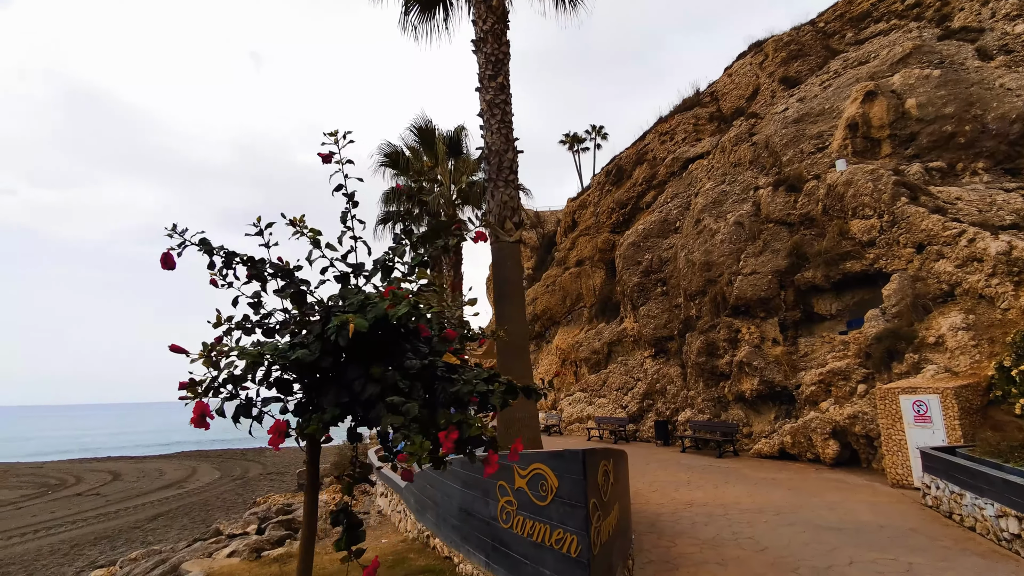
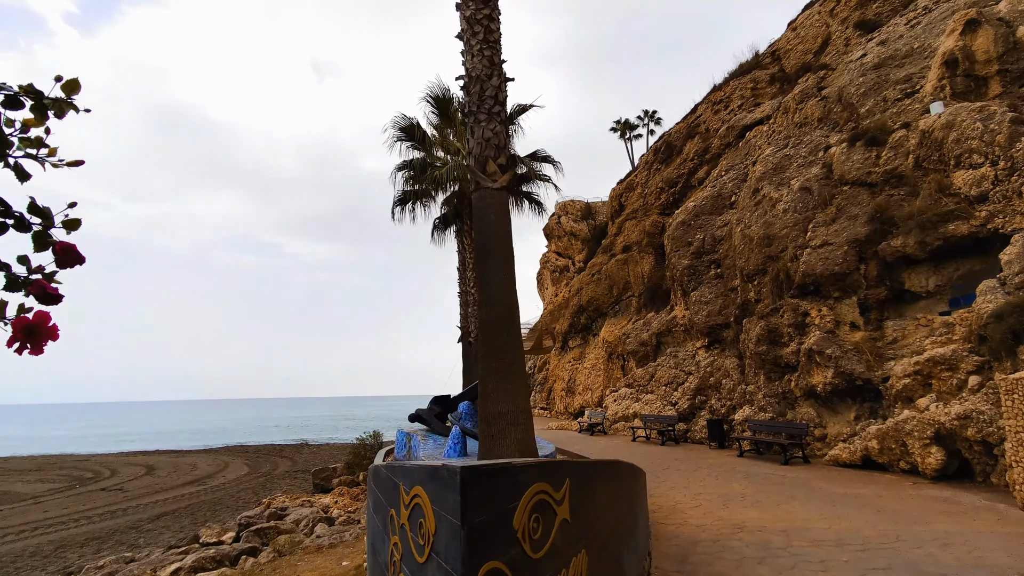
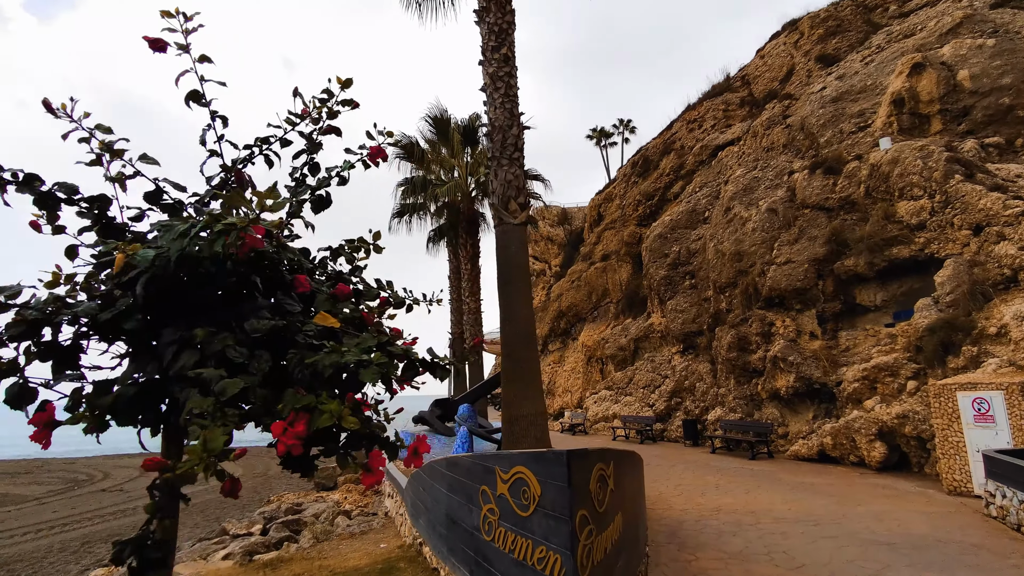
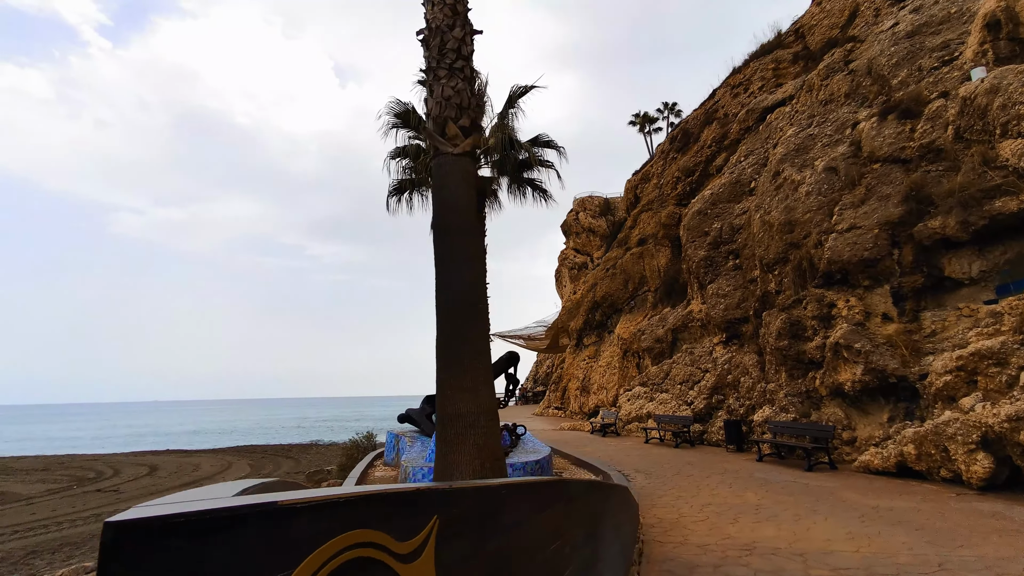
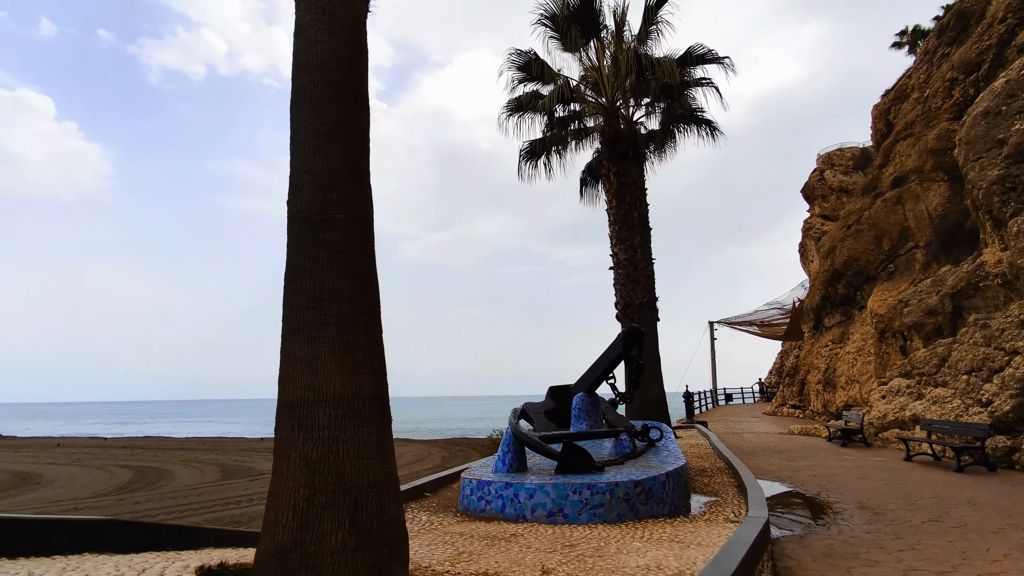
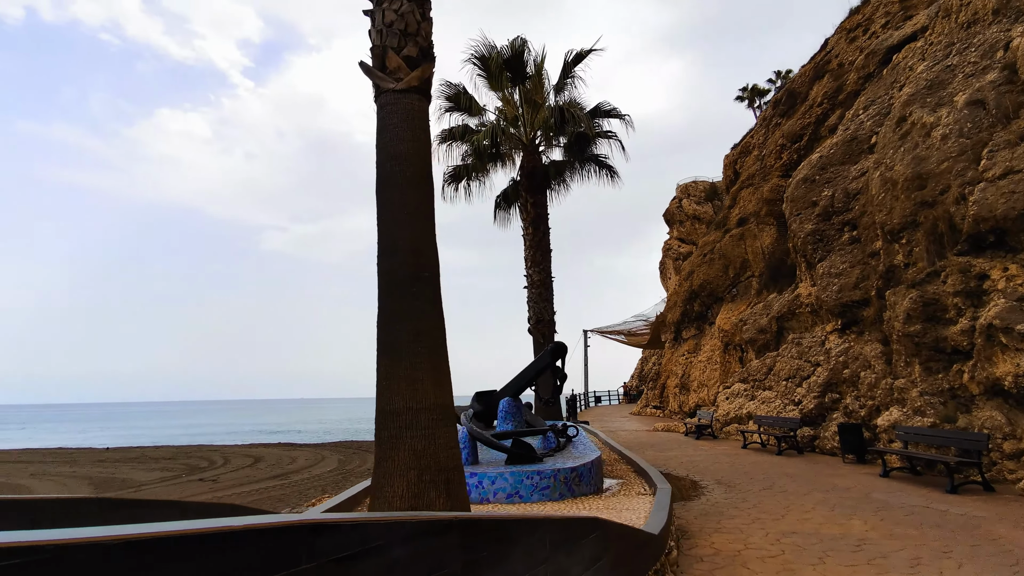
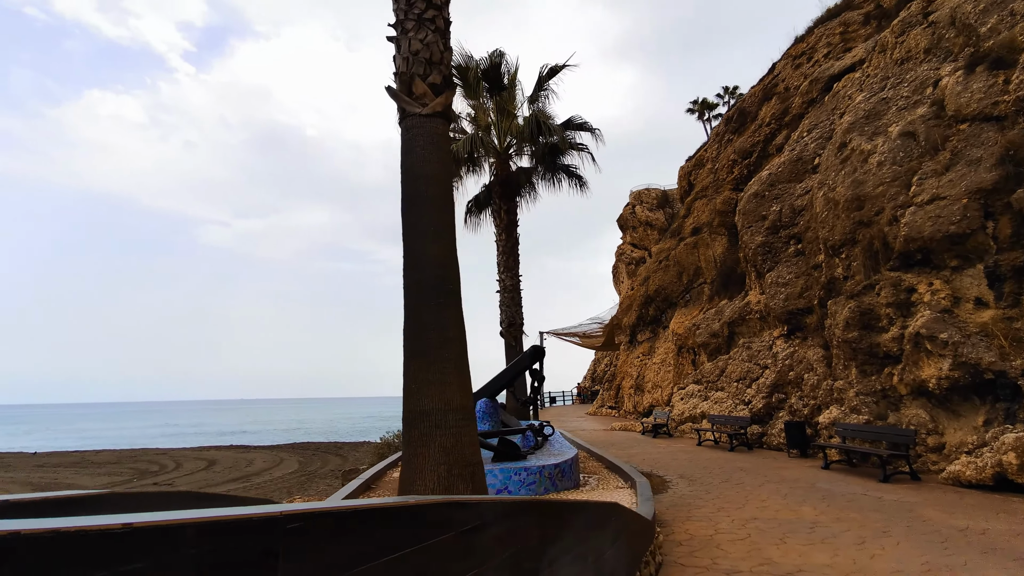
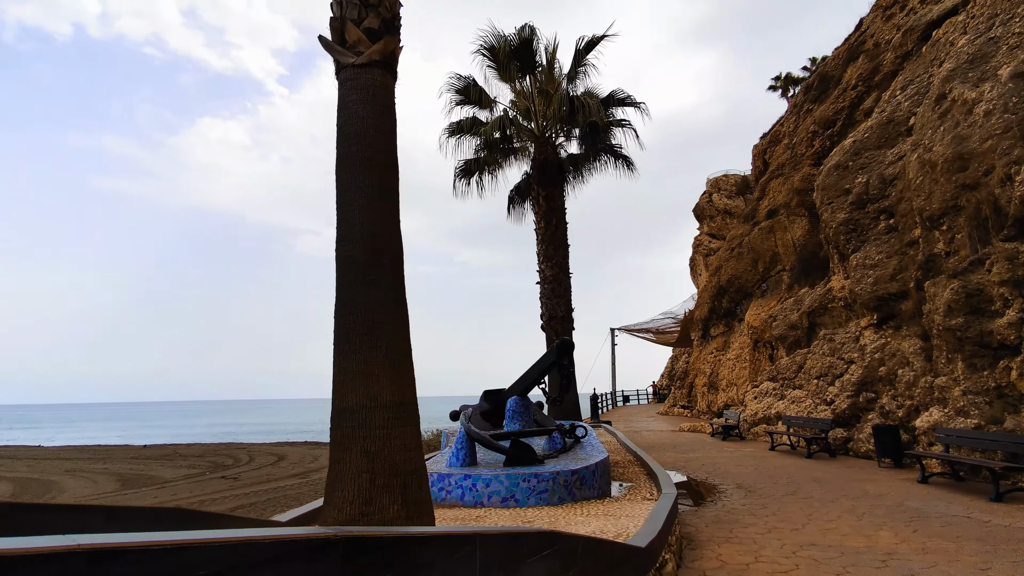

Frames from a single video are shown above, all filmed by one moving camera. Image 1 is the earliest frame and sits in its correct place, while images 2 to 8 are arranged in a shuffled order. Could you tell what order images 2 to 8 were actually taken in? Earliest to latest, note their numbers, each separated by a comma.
3, 2, 4, 7, 6, 8, 5
